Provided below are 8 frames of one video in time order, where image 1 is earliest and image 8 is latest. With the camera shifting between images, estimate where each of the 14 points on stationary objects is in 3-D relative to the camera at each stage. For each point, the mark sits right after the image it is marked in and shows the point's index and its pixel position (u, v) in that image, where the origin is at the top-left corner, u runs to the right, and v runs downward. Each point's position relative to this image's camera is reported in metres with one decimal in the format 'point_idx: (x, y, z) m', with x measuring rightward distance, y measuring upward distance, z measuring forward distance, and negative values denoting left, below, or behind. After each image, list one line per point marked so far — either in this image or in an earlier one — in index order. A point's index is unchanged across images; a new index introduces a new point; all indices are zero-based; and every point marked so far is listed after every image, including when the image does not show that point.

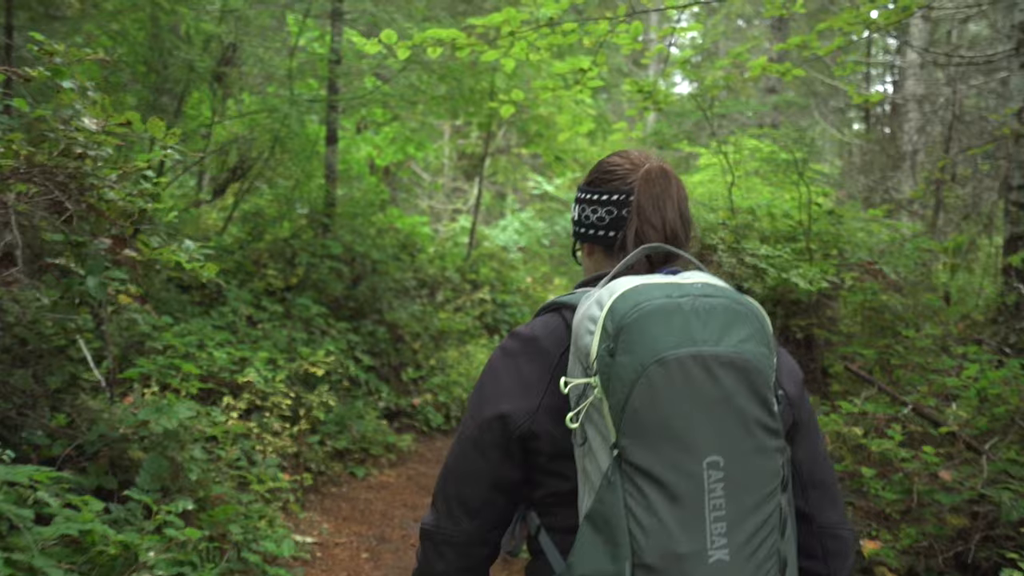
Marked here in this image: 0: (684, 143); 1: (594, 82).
0: (+1.5, +1.2, +8.5) m
1: (+0.6, +1.5, +7.1) m
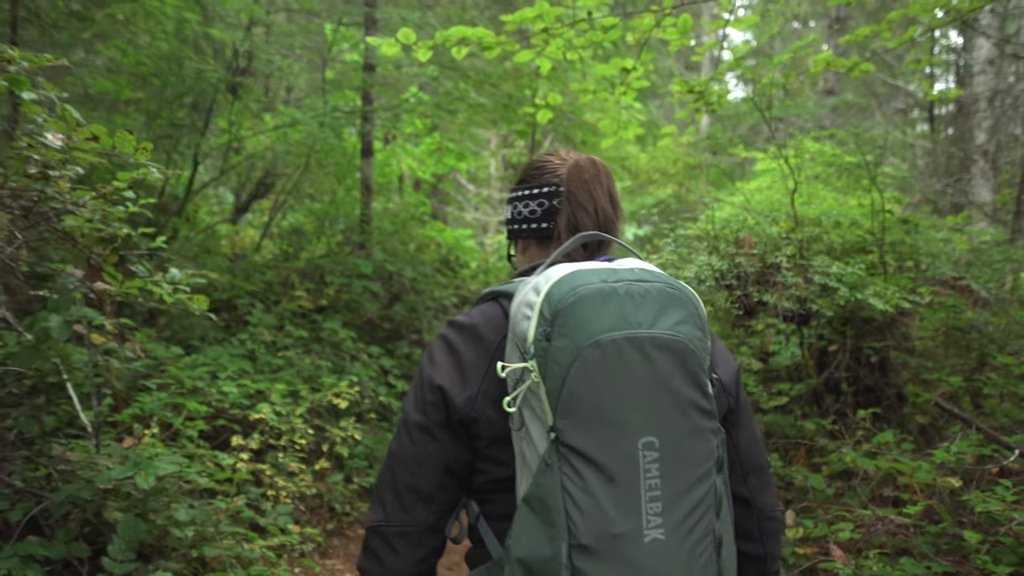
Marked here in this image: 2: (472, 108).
0: (+1.8, +1.1, +7.9) m
1: (+0.8, +1.4, +6.6) m
2: (-0.3, +1.5, +8.4) m
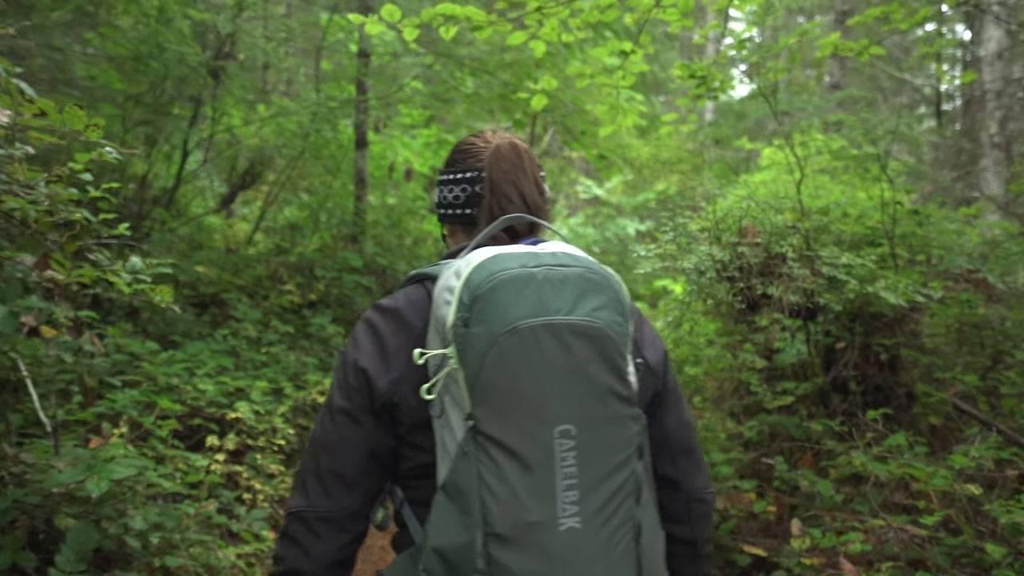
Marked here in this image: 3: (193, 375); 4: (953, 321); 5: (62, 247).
0: (+1.8, +1.1, +7.7) m
1: (+0.8, +1.4, +6.4) m
2: (-0.3, +1.6, +8.2) m
3: (-1.6, -0.4, +4.9) m
4: (+2.1, -0.2, +4.8) m
5: (-1.4, +0.1, +3.0) m
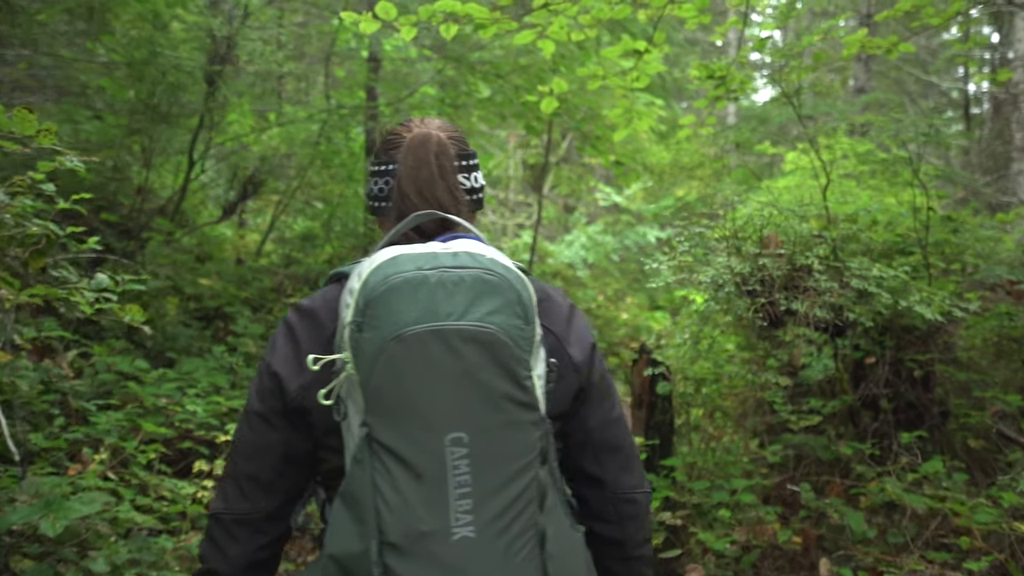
0: (+1.9, +1.1, +7.4) m
1: (+0.9, +1.4, +6.1) m
2: (-0.2, +1.5, +7.9) m
3: (-1.5, -0.5, +4.6) m
4: (+2.2, -0.2, +4.5) m
5: (-1.4, +0.1, +2.8) m
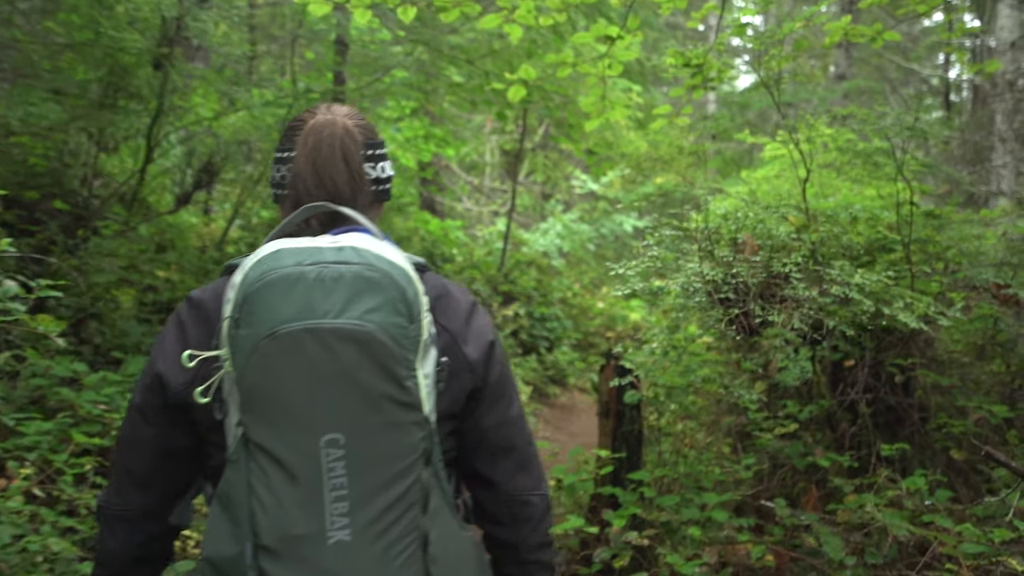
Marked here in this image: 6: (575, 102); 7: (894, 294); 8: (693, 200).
0: (+1.7, +1.1, +7.2) m
1: (+0.7, +1.4, +5.8) m
2: (-0.5, +1.5, +7.7) m
3: (-1.7, -0.5, +4.4) m
4: (+2.0, -0.2, +4.3) m
5: (-1.5, 0.0, +2.5) m
6: (+0.5, +1.5, +7.9) m
7: (+1.5, 0.0, +4.0) m
8: (+1.2, +0.6, +6.8) m
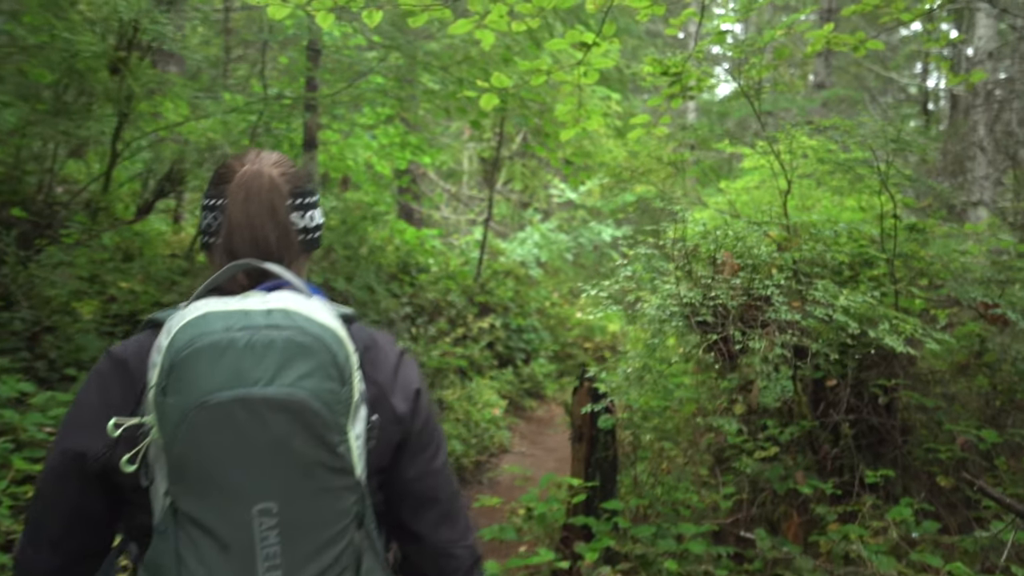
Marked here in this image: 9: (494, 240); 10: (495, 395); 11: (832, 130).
0: (+1.5, +1.0, +7.0) m
1: (+0.5, +1.3, +5.7) m
2: (-0.6, +1.4, +7.5) m
3: (-1.8, -0.5, +4.1) m
4: (+1.9, -0.3, +4.2) m
5: (-1.6, 0.0, +2.3) m
6: (+0.3, +1.4, +7.8) m
7: (+1.4, -0.1, +3.9) m
8: (+1.1, +0.5, +6.6) m
9: (-0.2, +0.6, +12.2) m
10: (-0.2, -0.9, +8.8) m
11: (+2.0, +1.0, +6.3) m
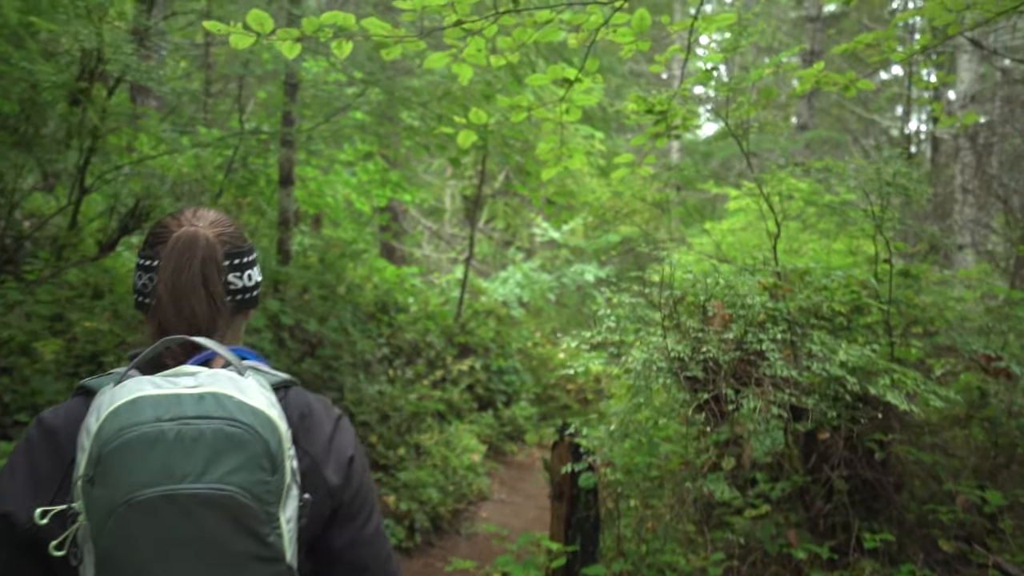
0: (+1.4, +0.7, +6.9) m
1: (+0.4, +1.1, +5.5) m
2: (-0.8, +1.1, +7.3) m
3: (-1.9, -0.7, +3.9) m
4: (+1.8, -0.5, +3.9) m
5: (-1.6, -0.1, +2.1) m
6: (+0.2, +1.1, +7.6) m
7: (+1.3, -0.3, +3.7) m
8: (+0.9, +0.2, +6.4) m
9: (-0.4, +0.1, +12.0) m
10: (-0.3, -1.3, +8.5) m
11: (+1.9, +0.7, +6.1) m
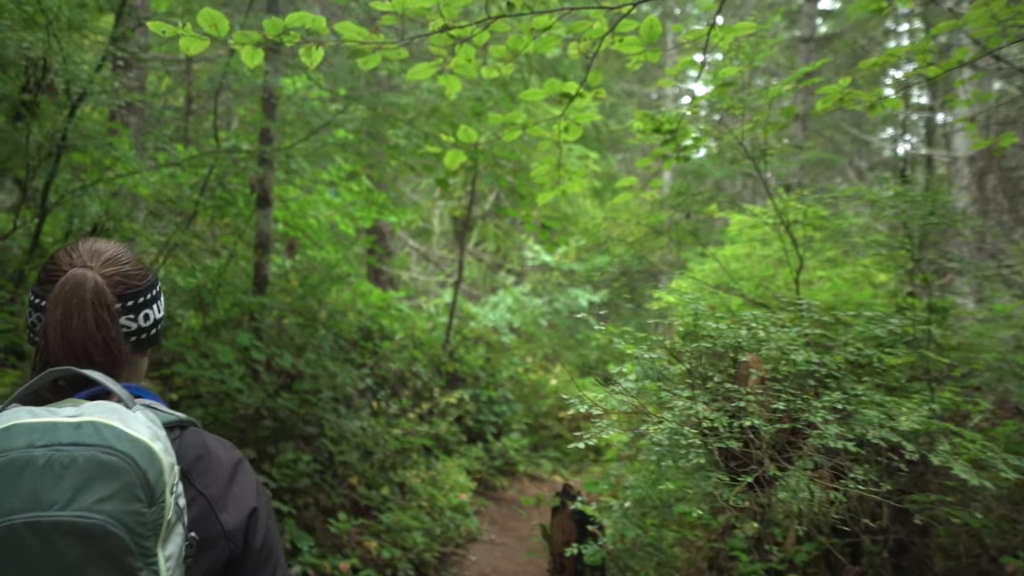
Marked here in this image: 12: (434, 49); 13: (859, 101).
0: (+1.3, +0.5, +6.4) m
1: (+0.4, +0.9, +5.1) m
2: (-0.8, +0.9, +6.9) m
3: (-1.9, -0.8, +3.4) m
4: (+1.8, -0.6, +3.5) m
5: (-1.6, -0.2, +1.6) m
6: (+0.1, +0.9, +7.2) m
7: (+1.3, -0.4, +3.2) m
8: (+0.9, 0.0, +6.0) m
9: (-0.6, -0.2, +11.5) m
10: (-0.4, -1.5, +8.1) m
11: (+1.9, +0.5, +5.7) m
12: (-0.3, +0.9, +3.9) m
13: (+1.9, +1.0, +5.4) m
